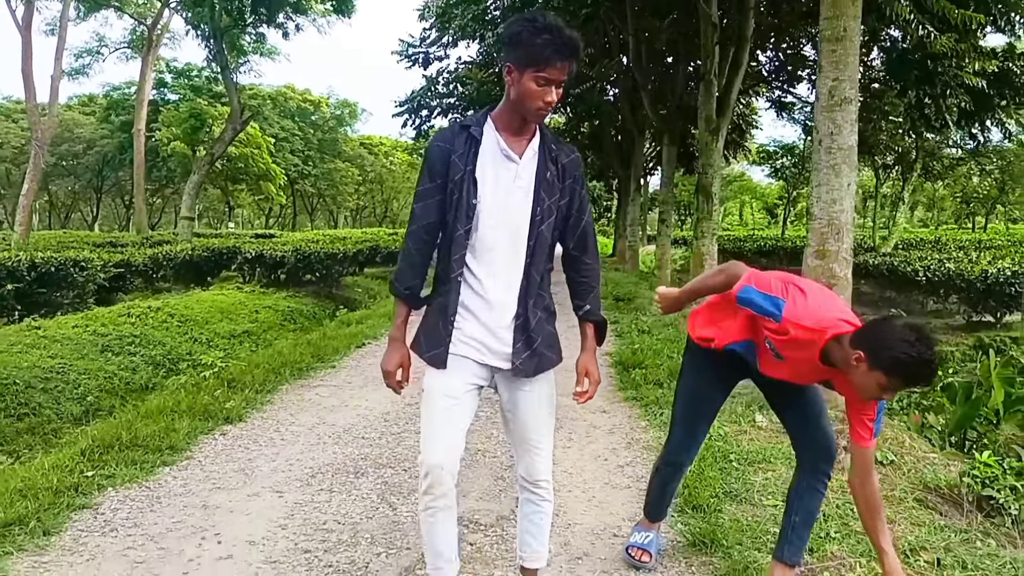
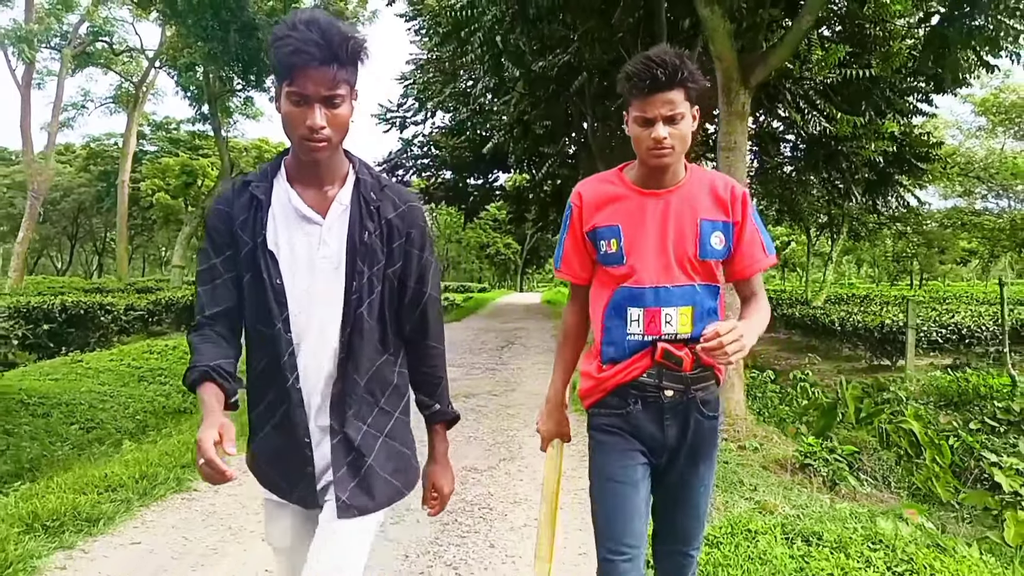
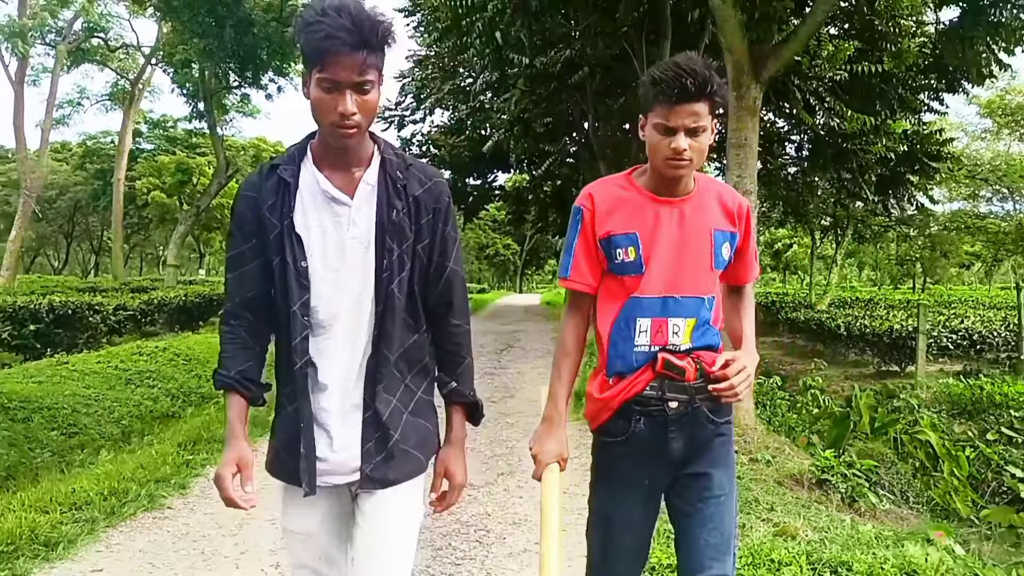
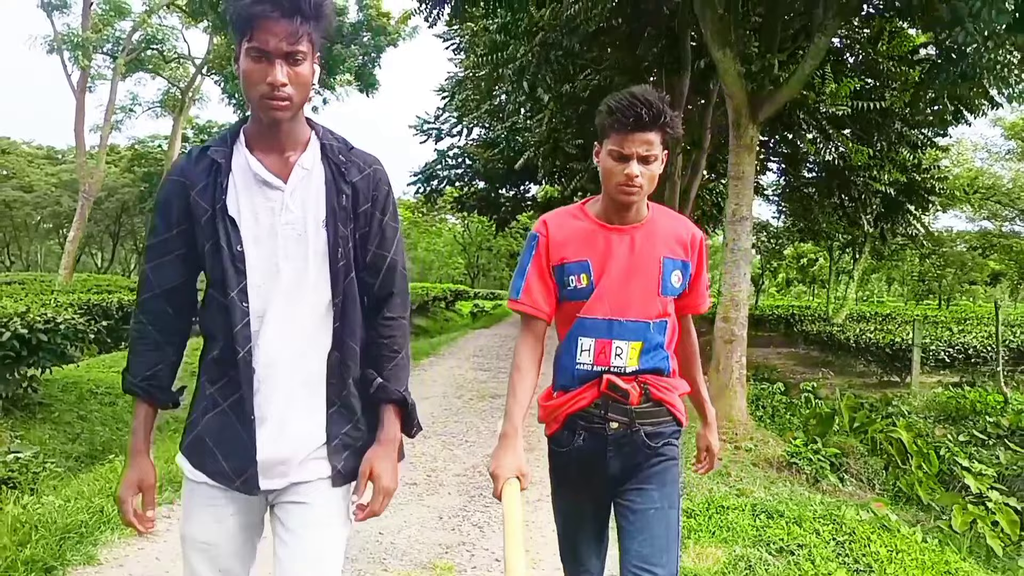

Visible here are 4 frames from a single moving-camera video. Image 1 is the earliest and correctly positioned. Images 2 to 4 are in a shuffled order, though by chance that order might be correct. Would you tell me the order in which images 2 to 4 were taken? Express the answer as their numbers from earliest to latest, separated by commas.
3, 2, 4
